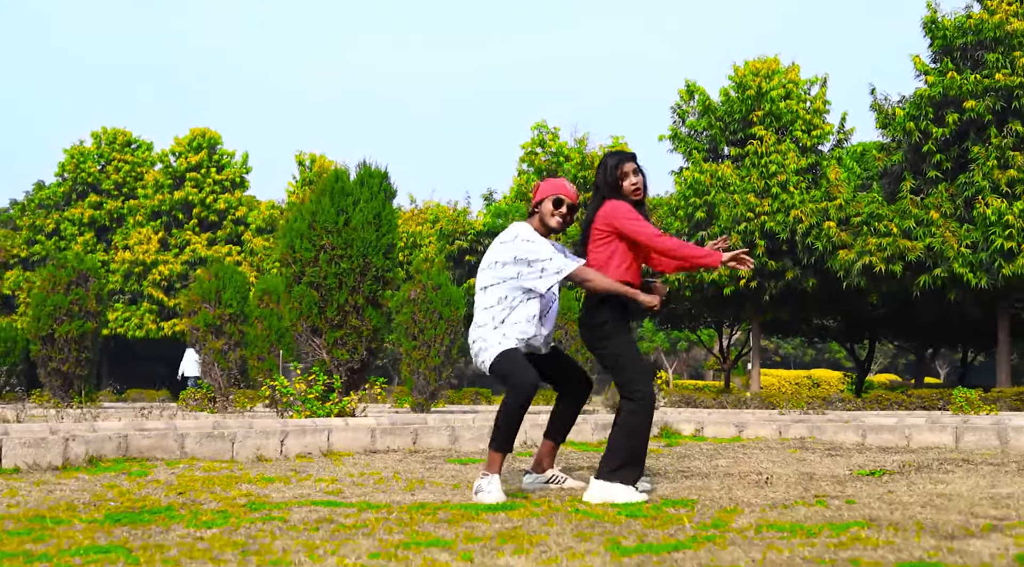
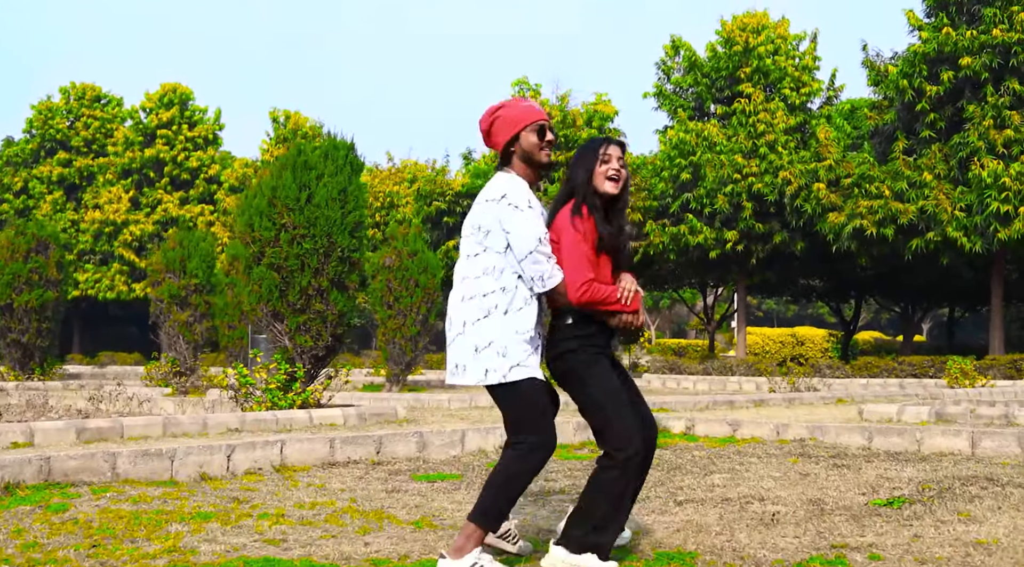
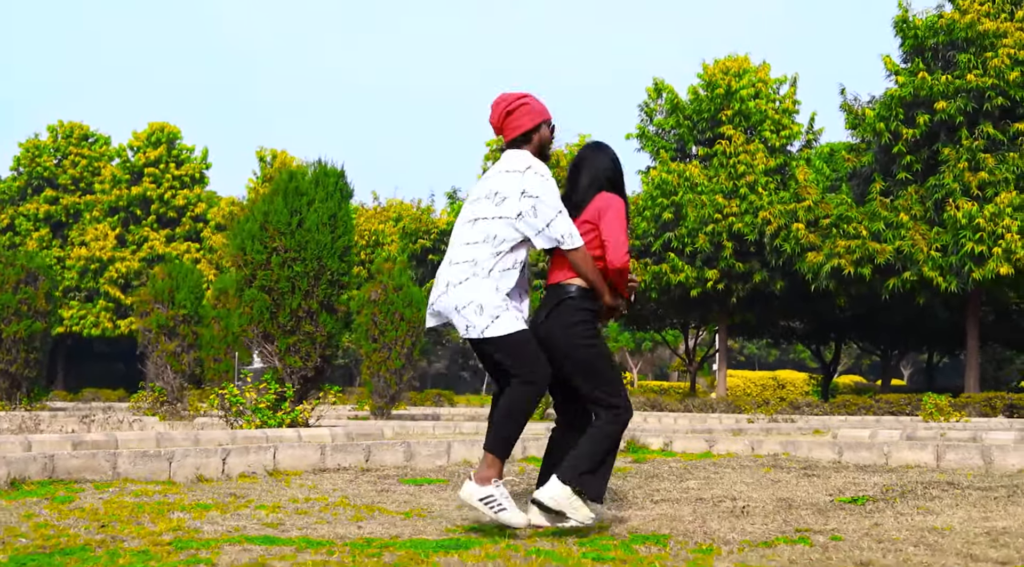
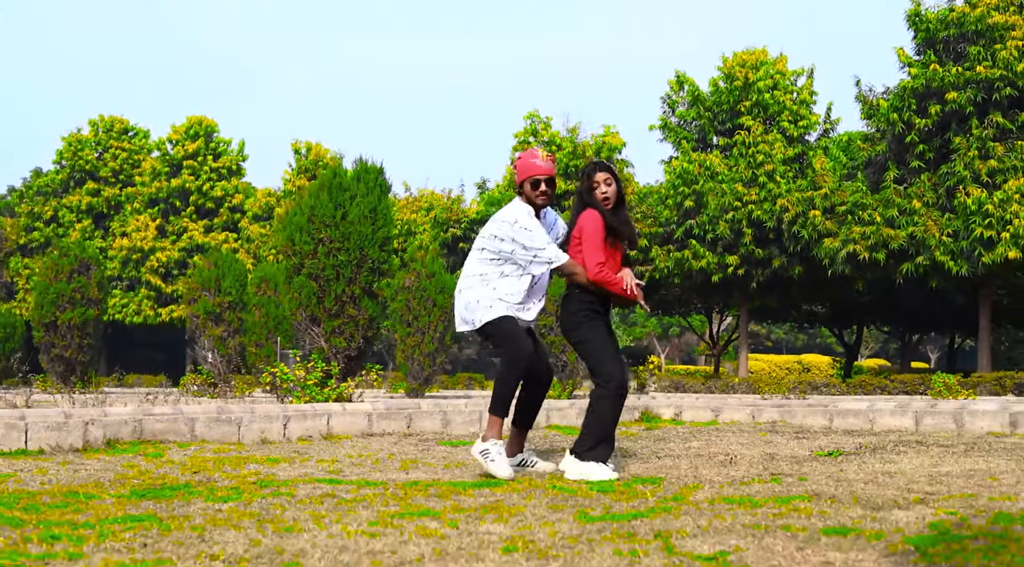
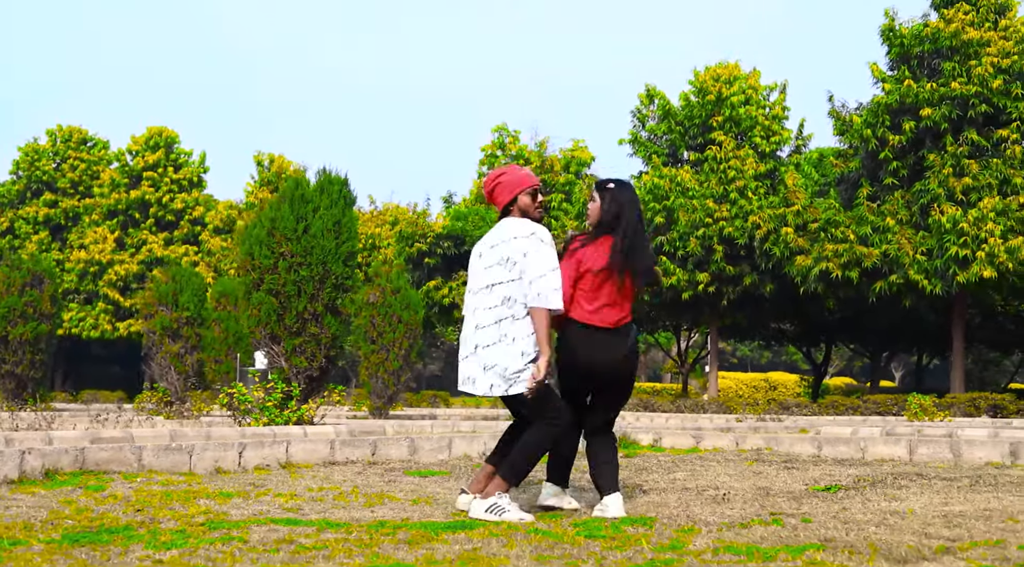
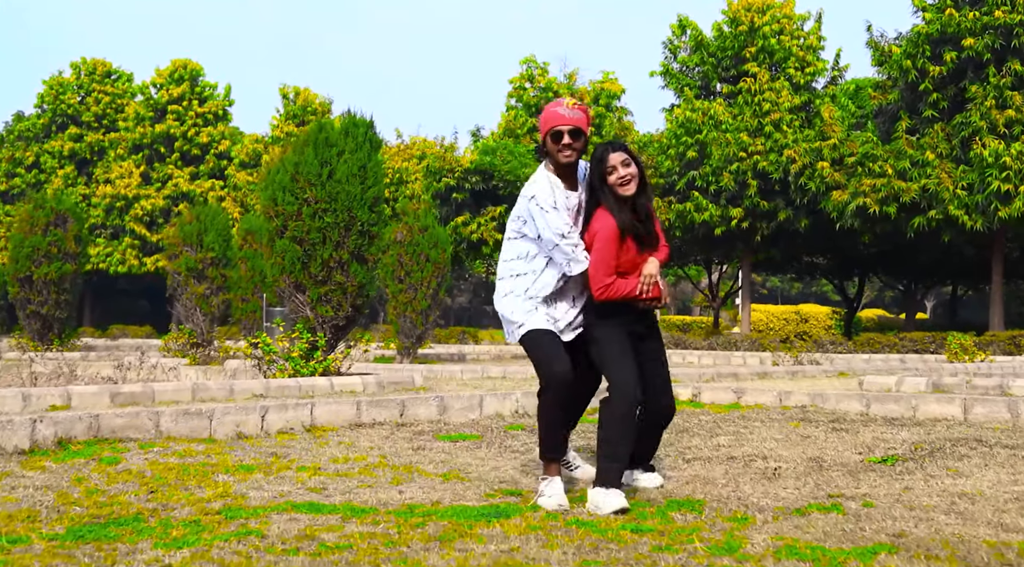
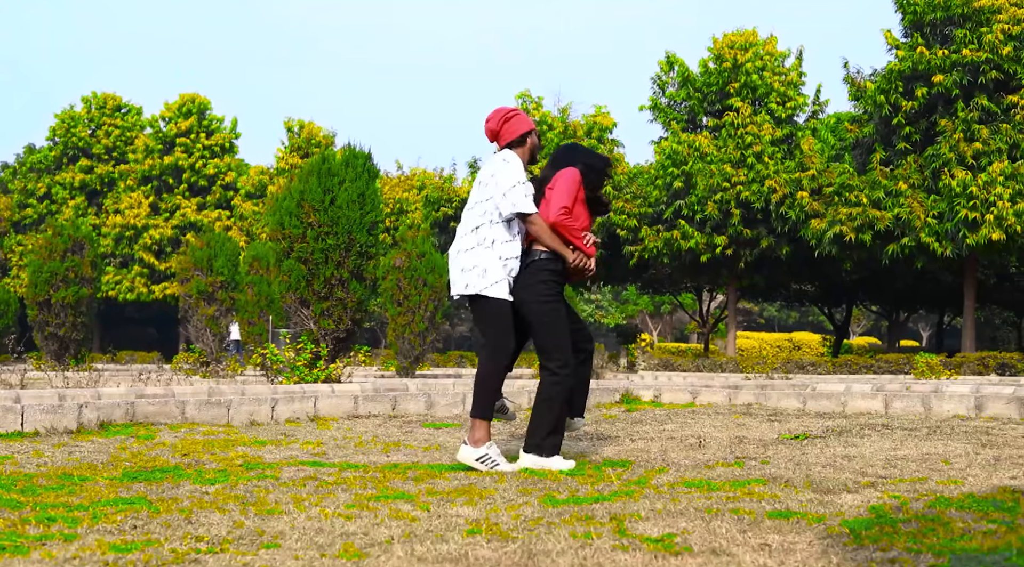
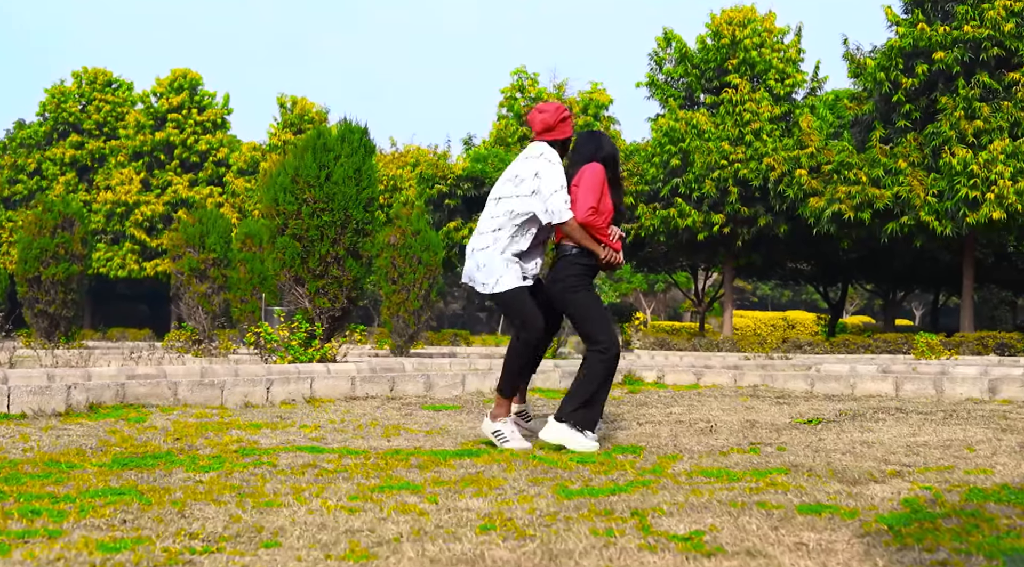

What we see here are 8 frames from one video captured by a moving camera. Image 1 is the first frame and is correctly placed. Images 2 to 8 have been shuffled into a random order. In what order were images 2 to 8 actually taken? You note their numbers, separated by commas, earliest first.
4, 7, 8, 6, 2, 3, 5
